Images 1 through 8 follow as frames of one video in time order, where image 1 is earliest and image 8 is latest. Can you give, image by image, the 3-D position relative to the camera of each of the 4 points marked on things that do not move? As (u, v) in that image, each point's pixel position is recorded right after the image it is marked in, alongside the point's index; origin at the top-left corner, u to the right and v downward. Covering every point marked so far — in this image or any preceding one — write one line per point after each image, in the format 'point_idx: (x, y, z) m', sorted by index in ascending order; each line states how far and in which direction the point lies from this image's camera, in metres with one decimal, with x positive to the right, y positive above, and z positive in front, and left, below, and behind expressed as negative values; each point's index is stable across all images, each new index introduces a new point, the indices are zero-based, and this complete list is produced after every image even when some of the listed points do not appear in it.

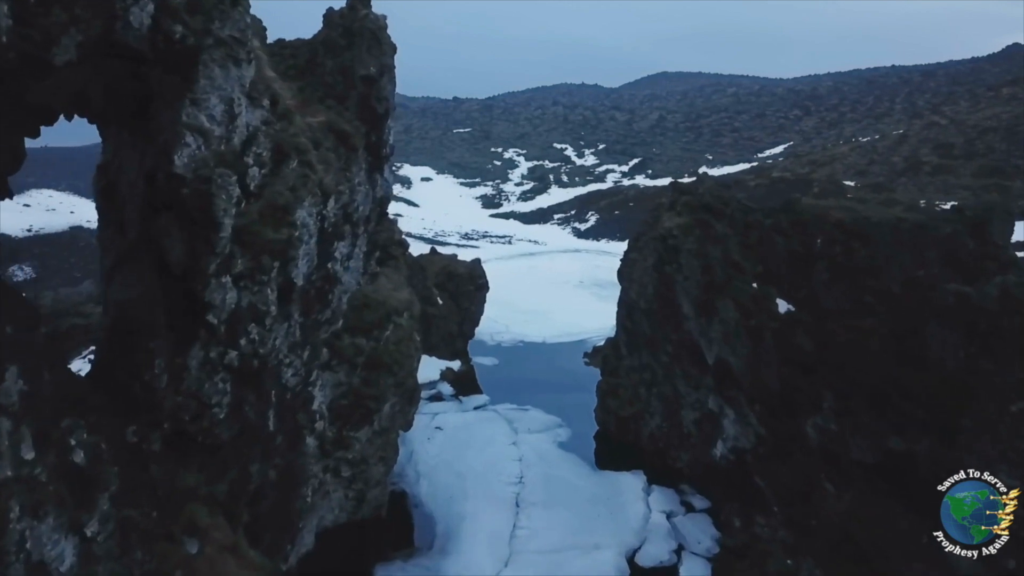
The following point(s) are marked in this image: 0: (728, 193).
0: (+7.7, +3.3, +19.3) m
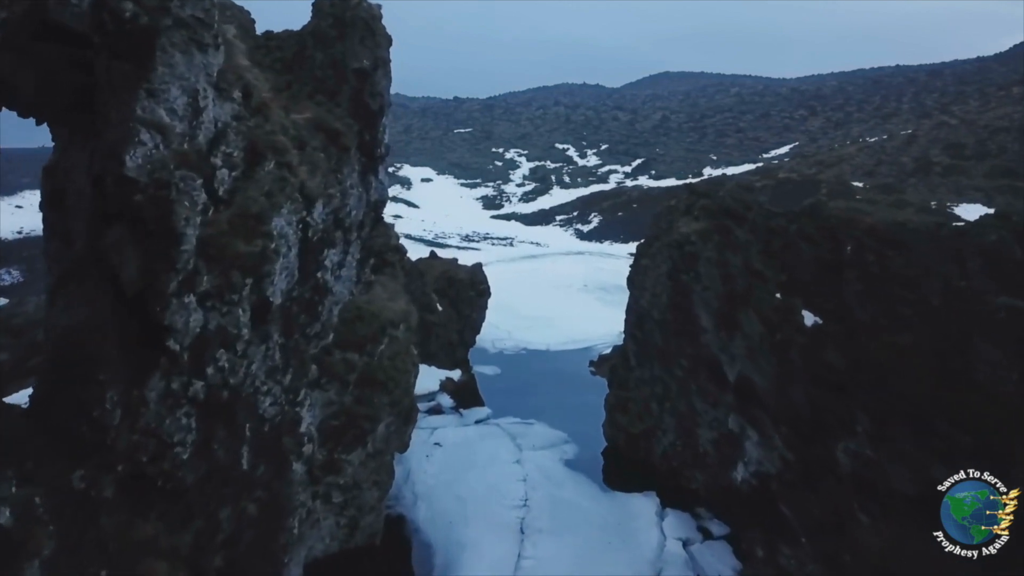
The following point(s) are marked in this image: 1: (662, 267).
0: (+7.8, +3.0, +18.0) m
1: (+5.5, +0.8, +19.8) m
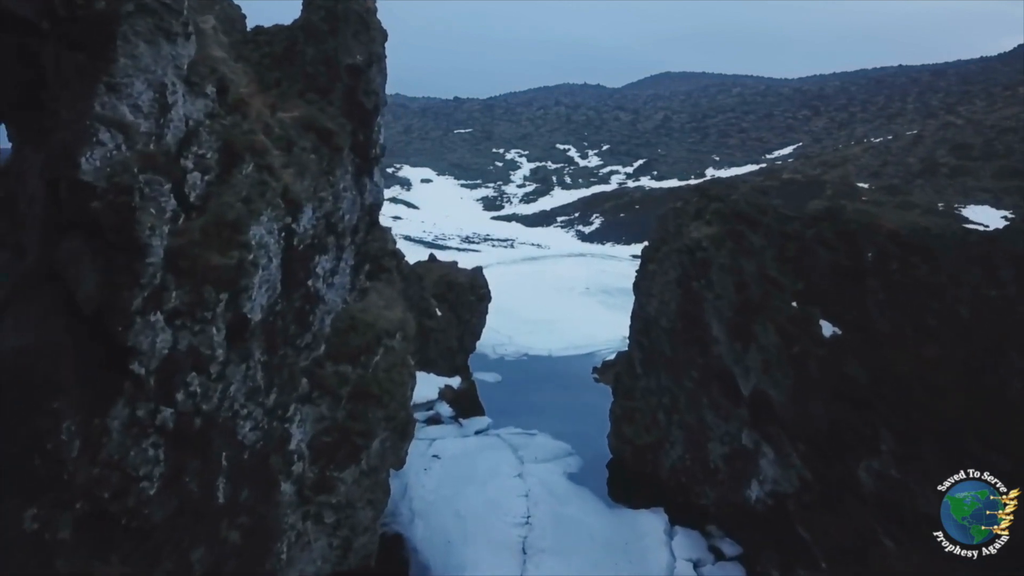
0: (+7.9, +2.8, +17.1) m
1: (+5.5, +0.5, +18.9) m
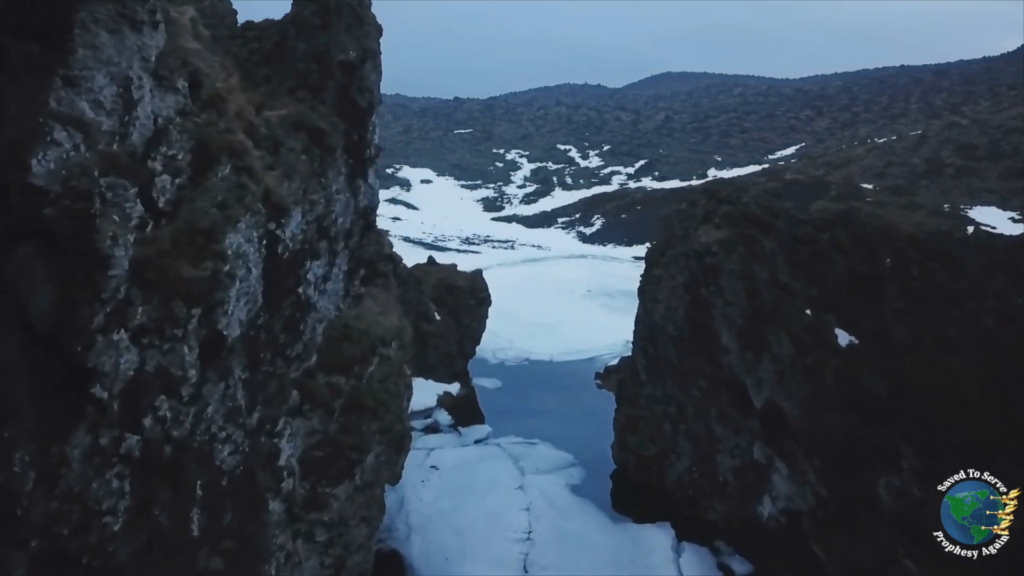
0: (+7.9, +2.6, +16.4) m
1: (+5.5, +0.3, +18.2) m
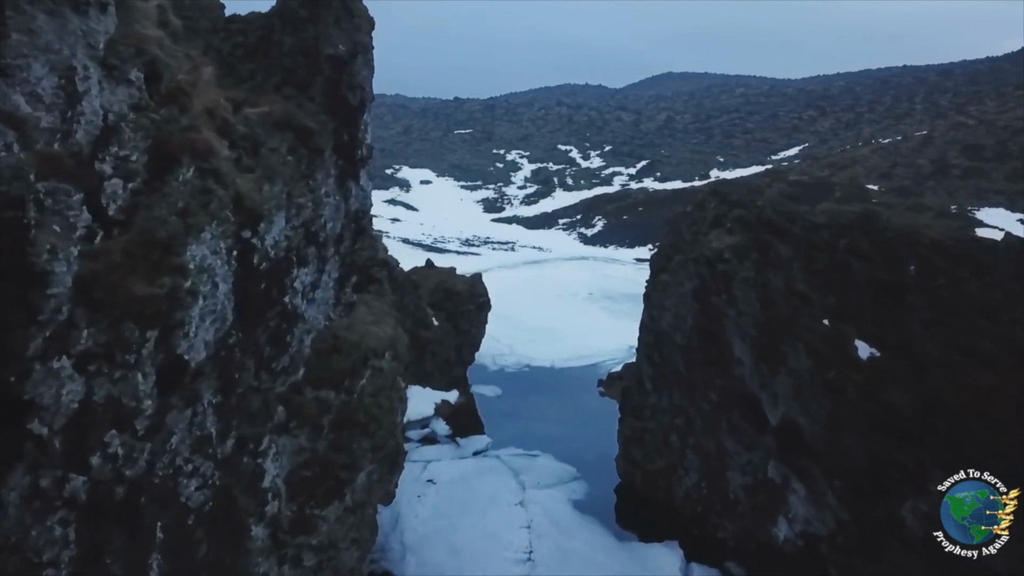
0: (+7.9, +2.3, +15.6) m
1: (+5.5, +0.1, +17.4) m
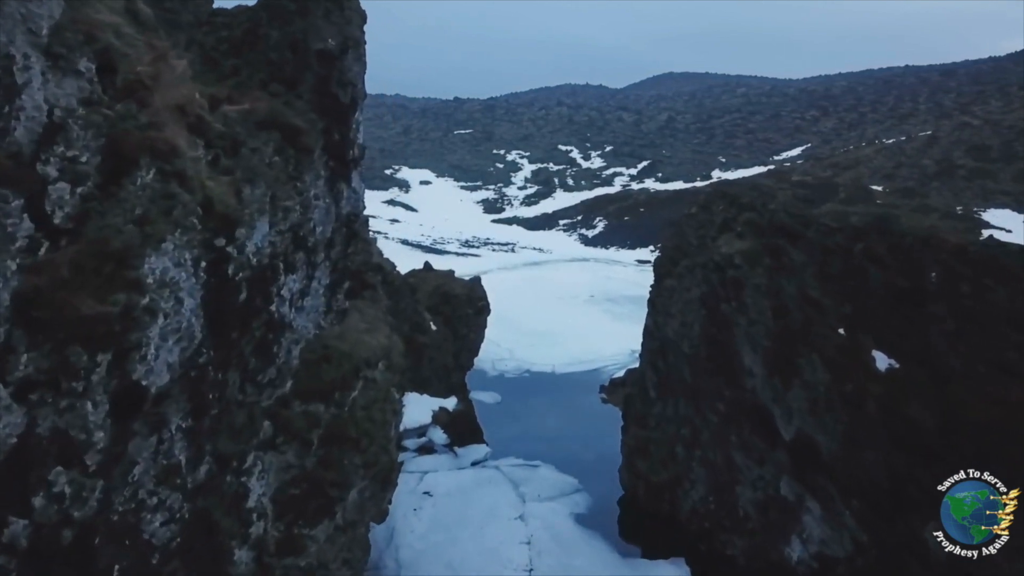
0: (+7.9, +2.2, +14.9) m
1: (+5.5, -0.1, +16.7) m
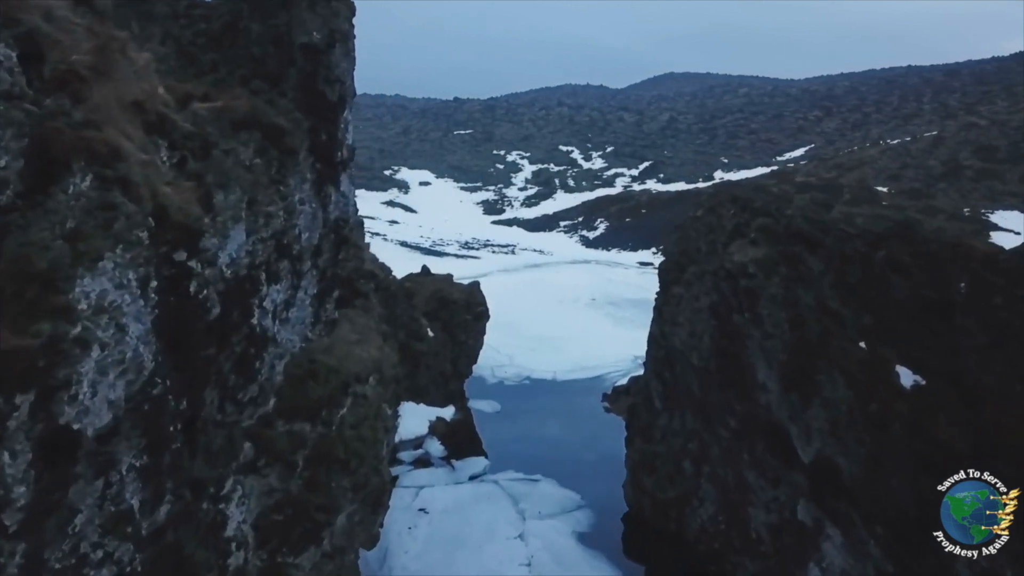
0: (+7.9, +1.9, +14.0) m
1: (+5.5, -0.3, +15.8) m
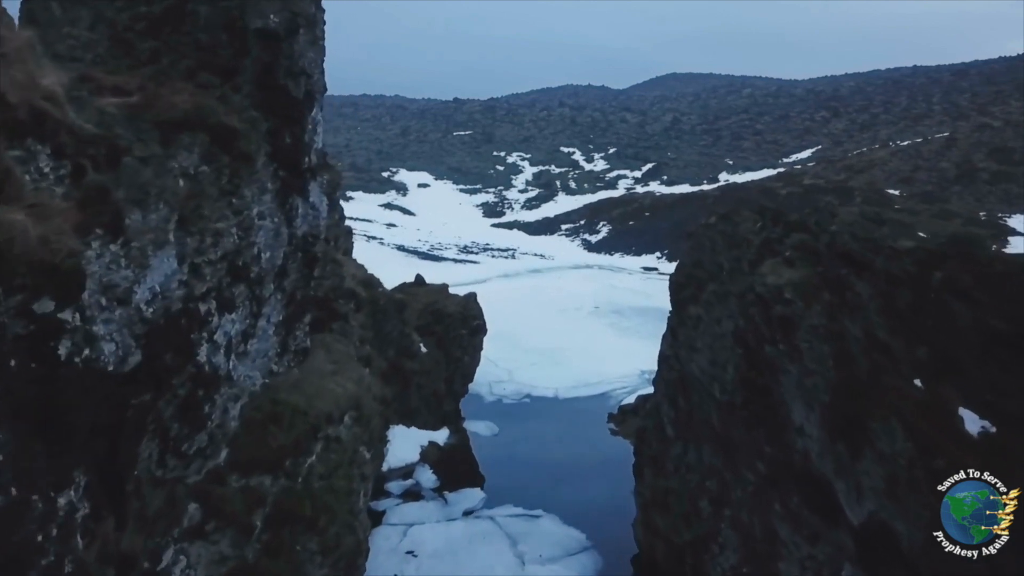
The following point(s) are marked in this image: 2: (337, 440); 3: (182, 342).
0: (+7.8, +1.4, +12.2) m
1: (+5.4, -0.9, +14.0) m
2: (-3.7, -3.2, +11.3) m
3: (-5.2, -0.8, +8.7) m
